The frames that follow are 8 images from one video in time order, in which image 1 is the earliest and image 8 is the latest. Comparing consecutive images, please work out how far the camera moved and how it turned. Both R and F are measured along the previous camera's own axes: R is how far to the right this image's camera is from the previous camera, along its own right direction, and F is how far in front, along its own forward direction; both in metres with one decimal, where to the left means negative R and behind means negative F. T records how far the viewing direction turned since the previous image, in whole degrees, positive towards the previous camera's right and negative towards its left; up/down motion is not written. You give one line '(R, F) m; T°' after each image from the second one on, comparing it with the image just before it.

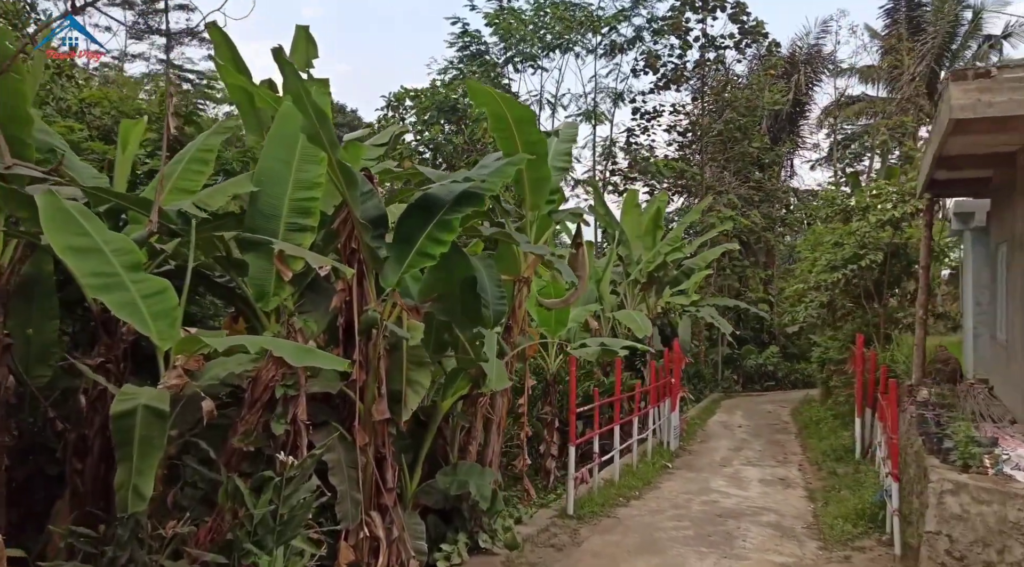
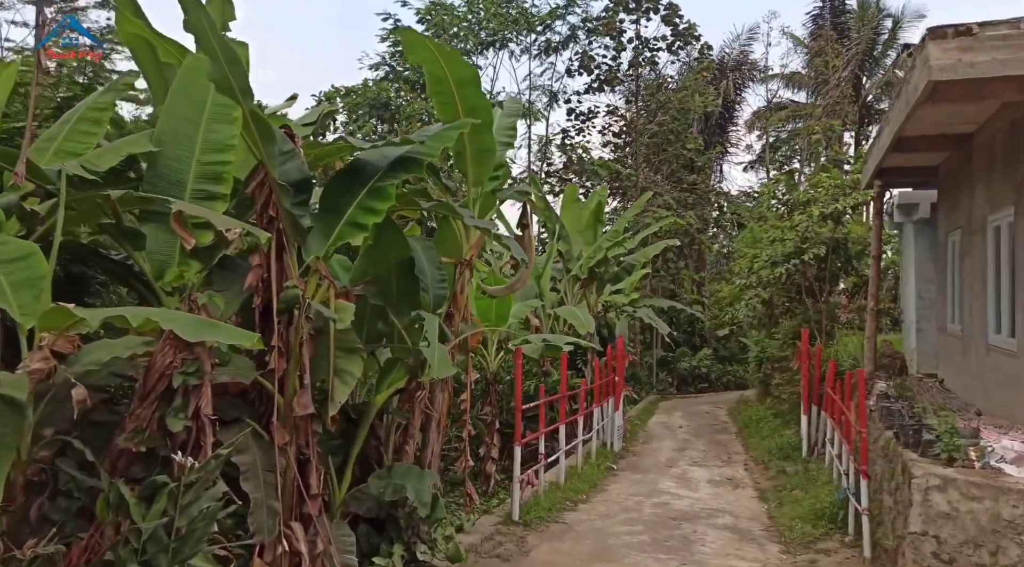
(-0.1, +0.6) m; +5°
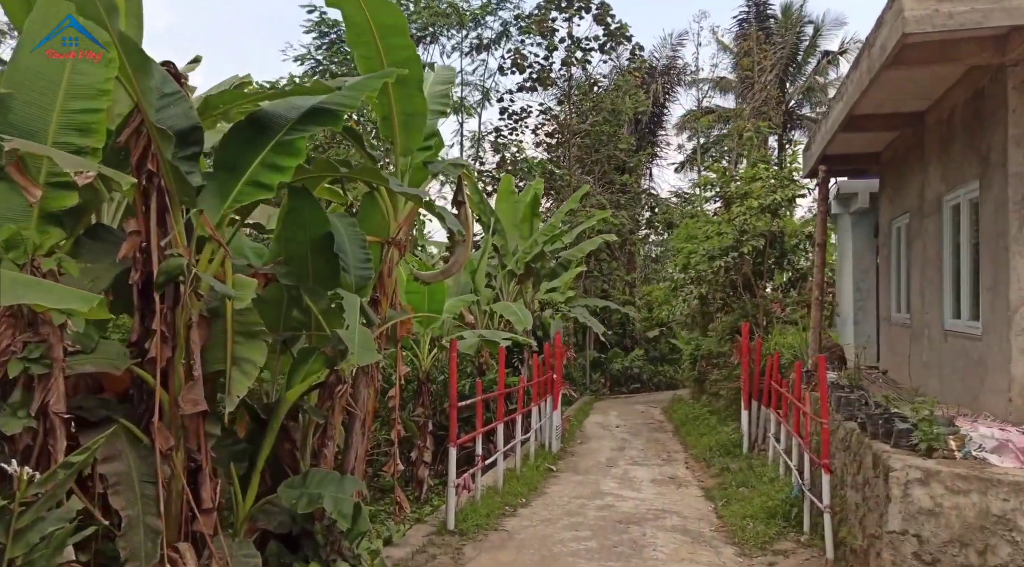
(0.0, +0.6) m; +5°
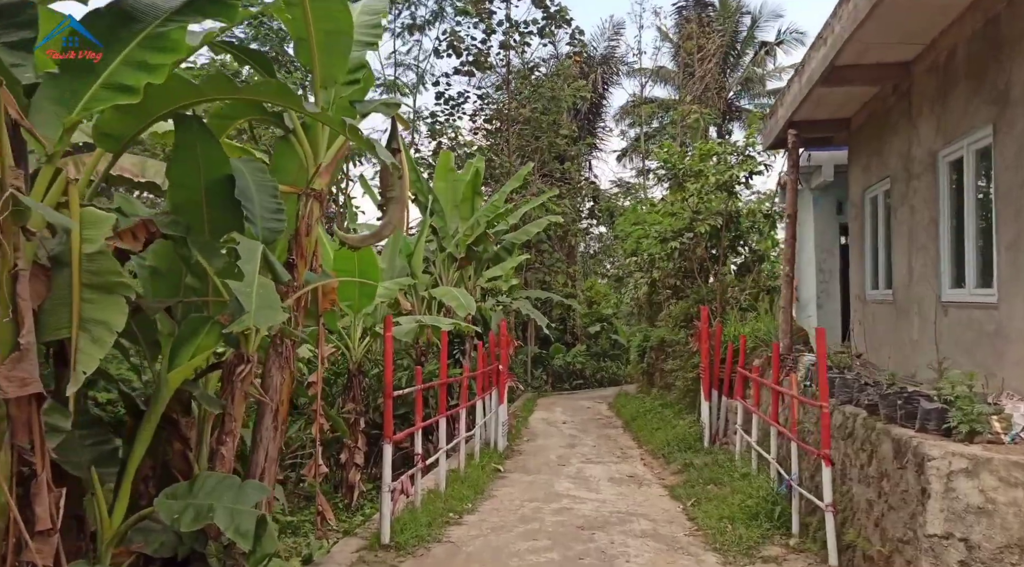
(-0.1, +0.9) m; +5°
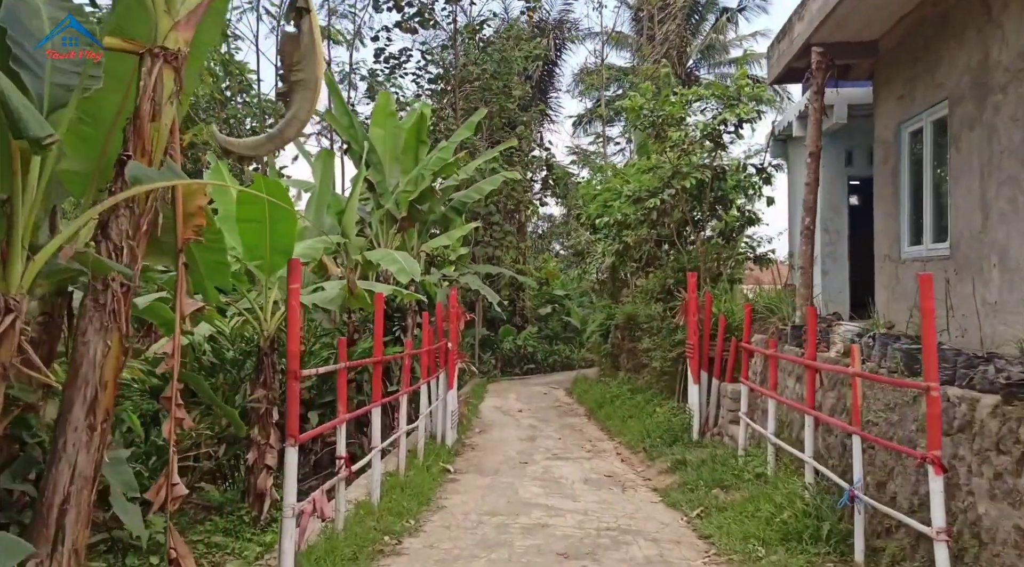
(-0.1, +1.6) m; +4°
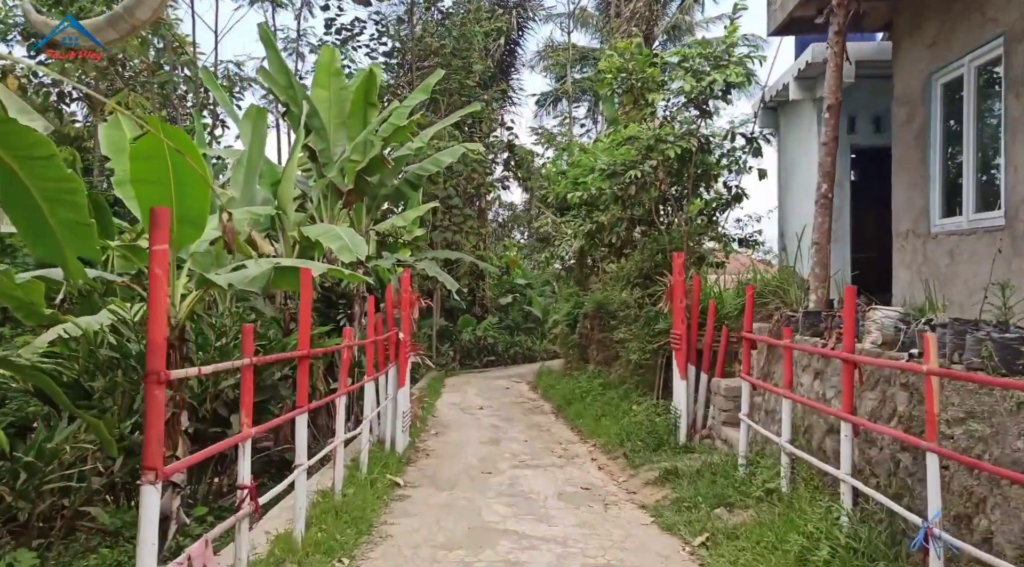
(0.0, +1.1) m; +3°
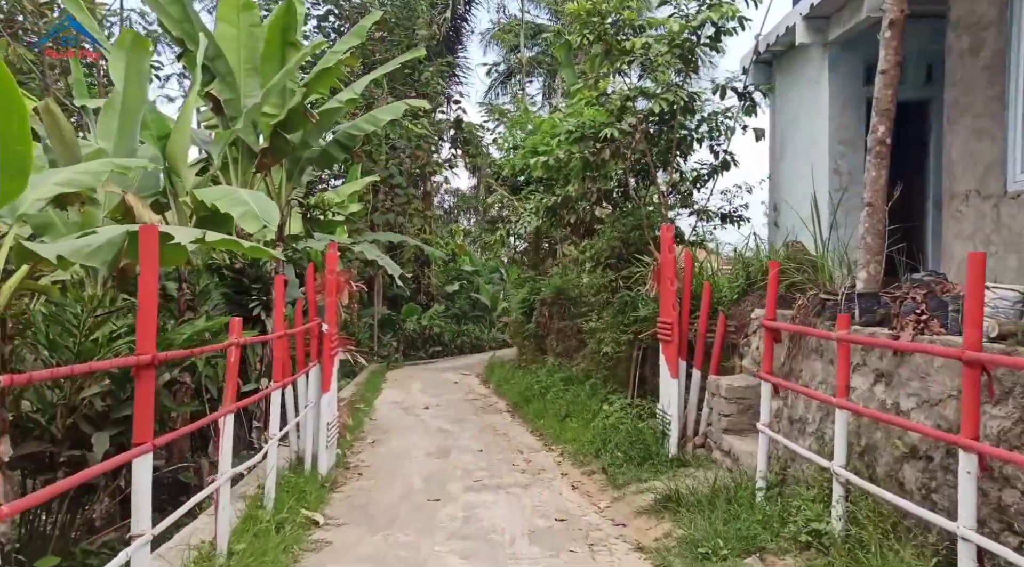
(-0.1, +1.4) m; +4°
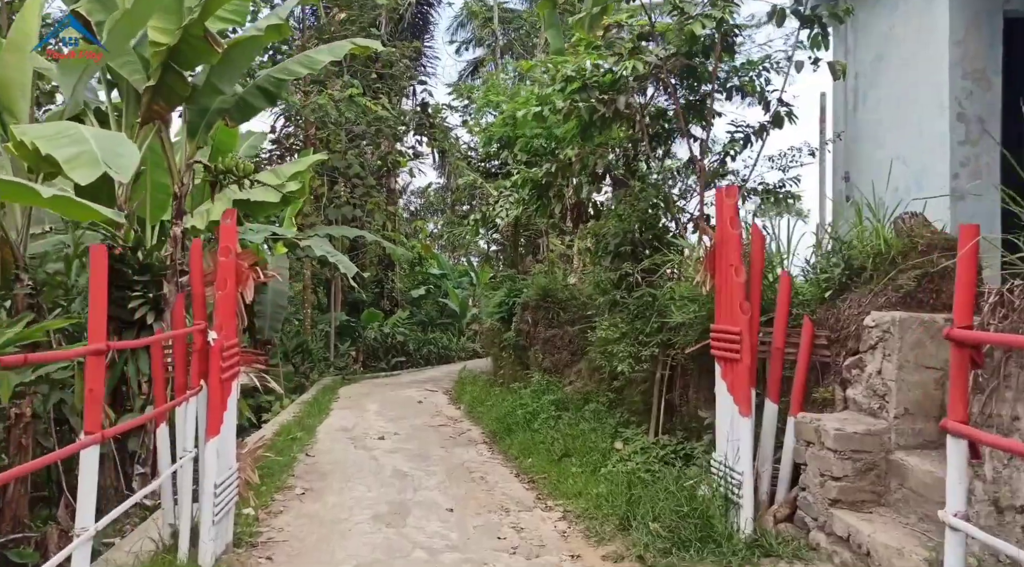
(-0.1, +2.0) m; +2°
